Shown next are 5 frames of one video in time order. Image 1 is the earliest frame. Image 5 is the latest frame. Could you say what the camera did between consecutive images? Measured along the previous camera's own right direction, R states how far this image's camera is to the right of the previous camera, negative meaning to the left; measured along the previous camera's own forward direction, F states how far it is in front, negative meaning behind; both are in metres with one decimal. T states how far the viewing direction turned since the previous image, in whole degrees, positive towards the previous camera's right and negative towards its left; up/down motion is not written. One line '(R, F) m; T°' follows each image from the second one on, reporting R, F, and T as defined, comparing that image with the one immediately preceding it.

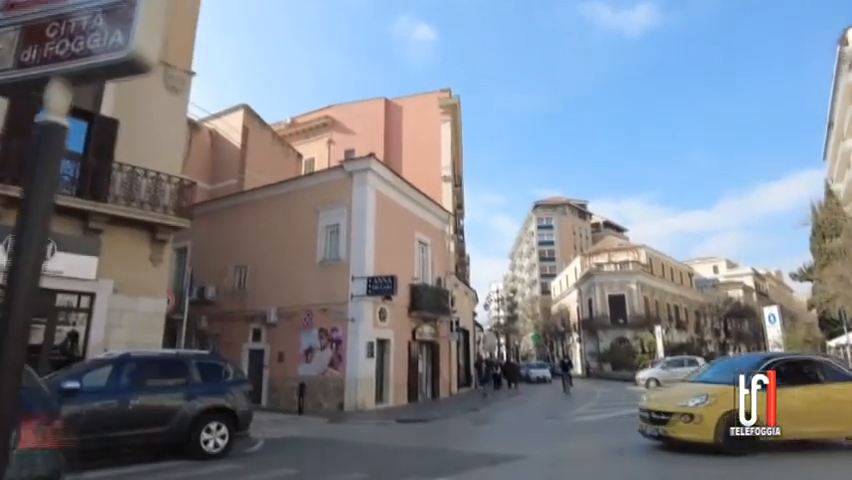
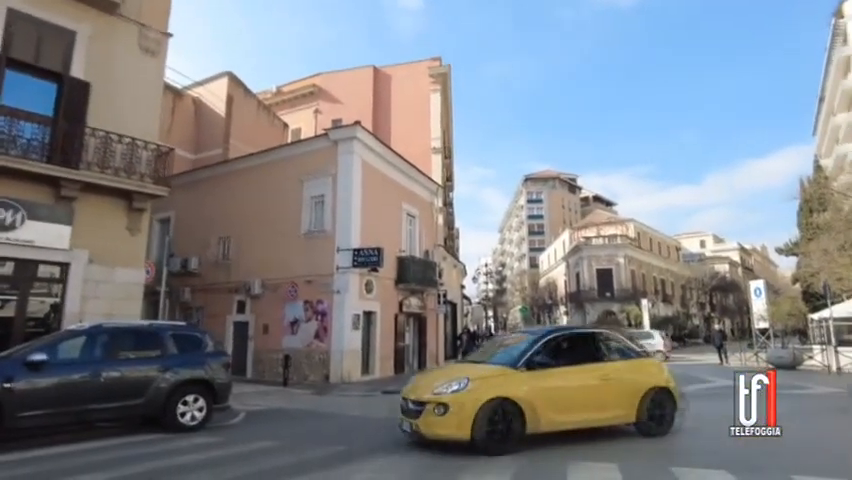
(+0.1, +0.3) m; +1°
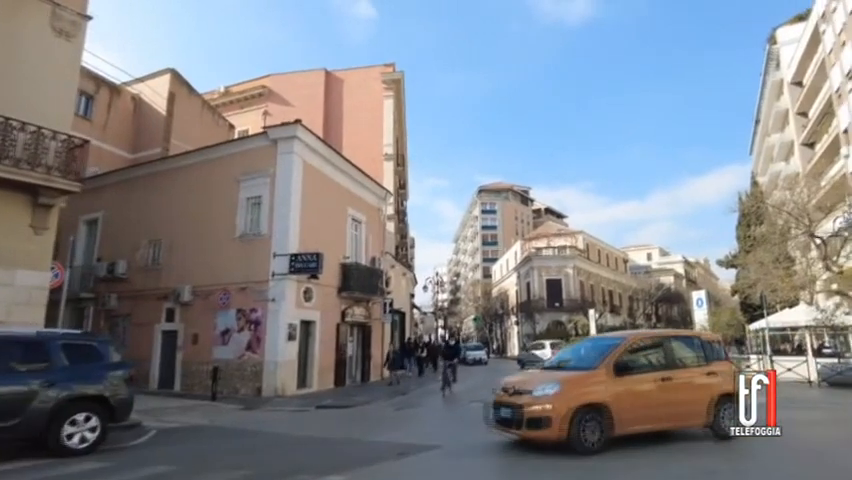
(+0.4, +0.6) m; +5°
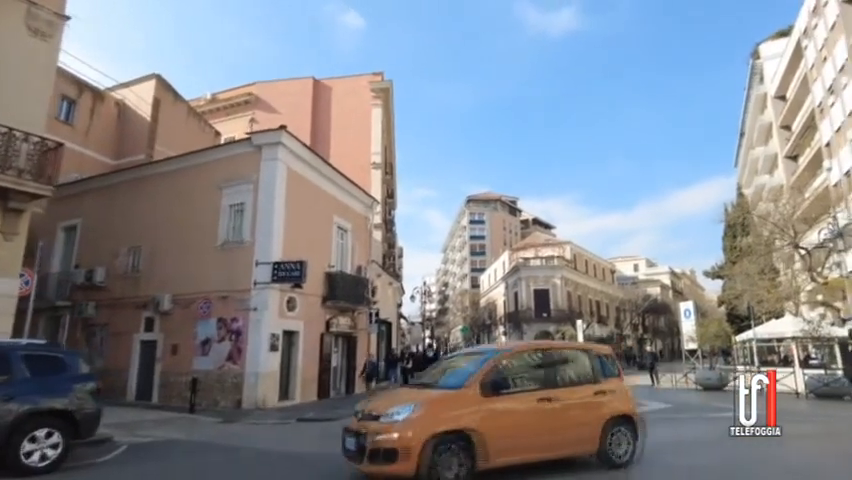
(+0.1, +0.3) m; +1°
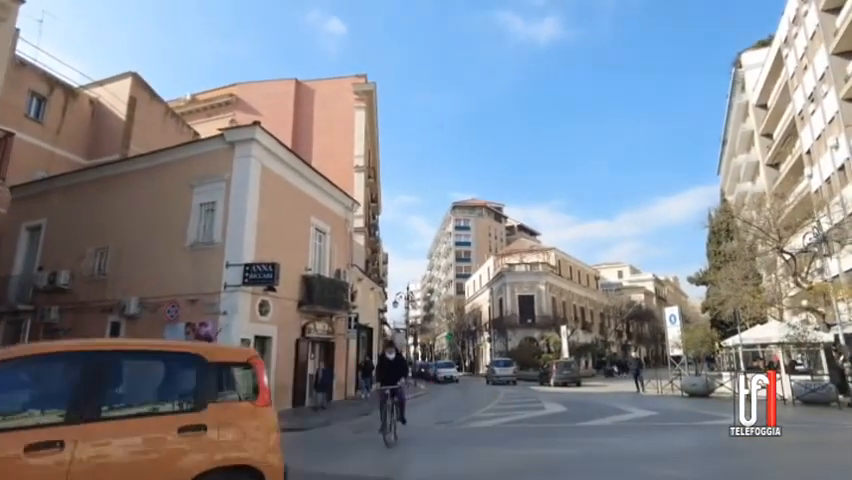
(+0.2, +0.6) m; +1°
